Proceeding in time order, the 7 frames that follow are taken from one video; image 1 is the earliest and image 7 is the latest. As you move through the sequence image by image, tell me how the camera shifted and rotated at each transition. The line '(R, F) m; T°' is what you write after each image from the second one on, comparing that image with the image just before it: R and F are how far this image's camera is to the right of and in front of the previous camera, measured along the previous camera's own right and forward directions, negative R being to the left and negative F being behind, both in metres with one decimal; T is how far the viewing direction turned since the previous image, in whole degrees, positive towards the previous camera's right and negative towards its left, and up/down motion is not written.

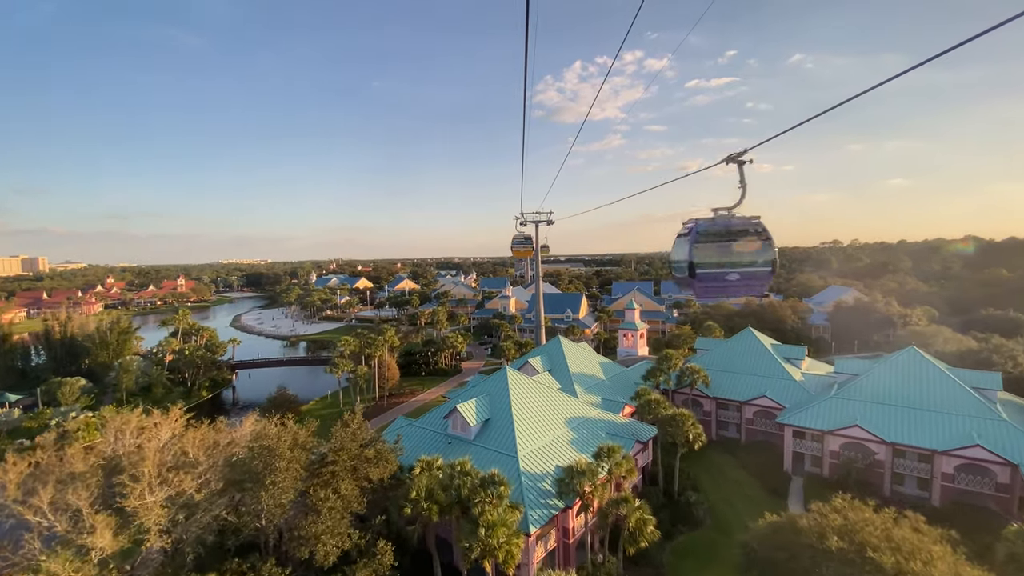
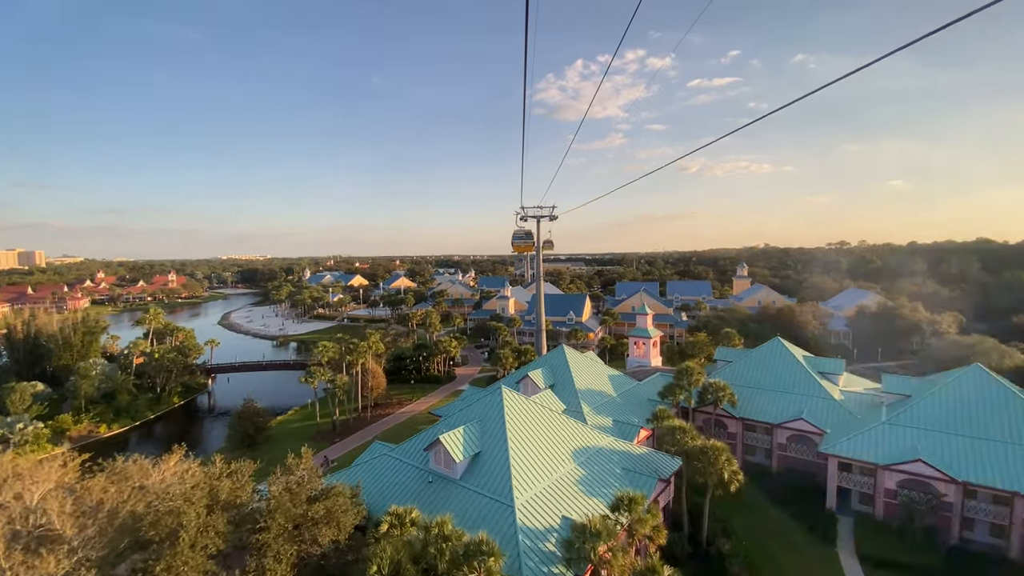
(+0.1, +4.4) m; 0°
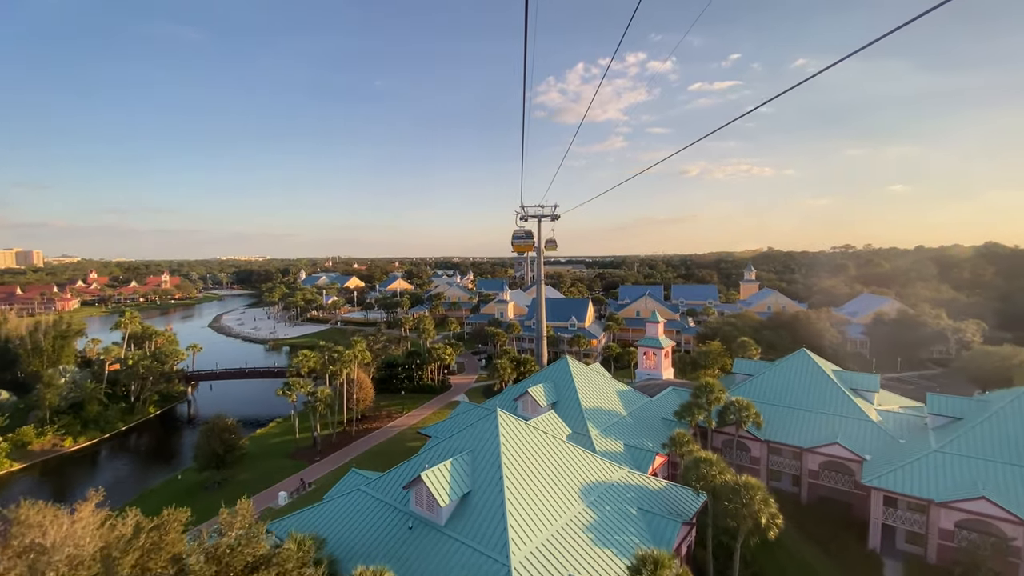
(+0.1, +3.2) m; 0°
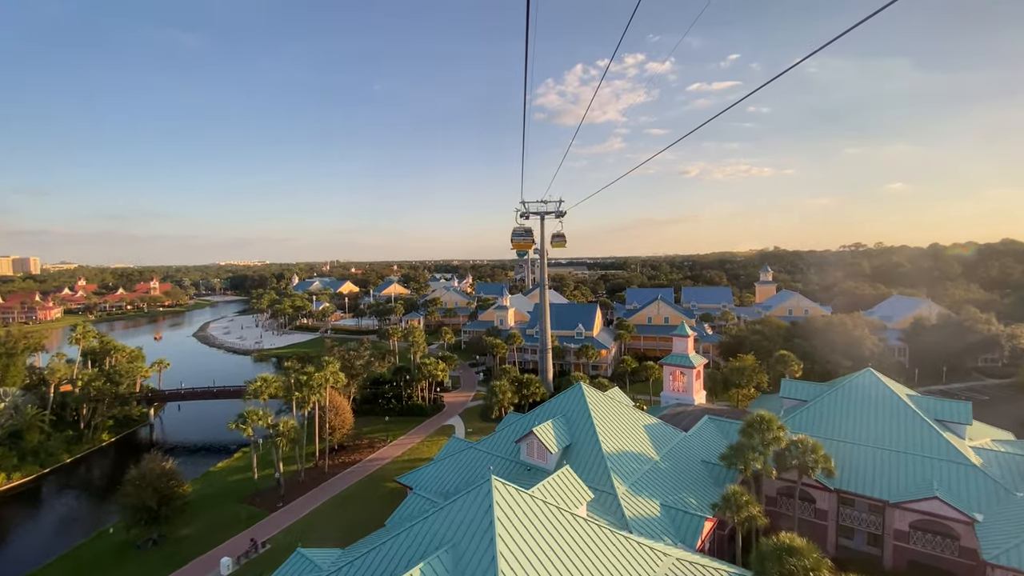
(+0.1, +5.6) m; 0°
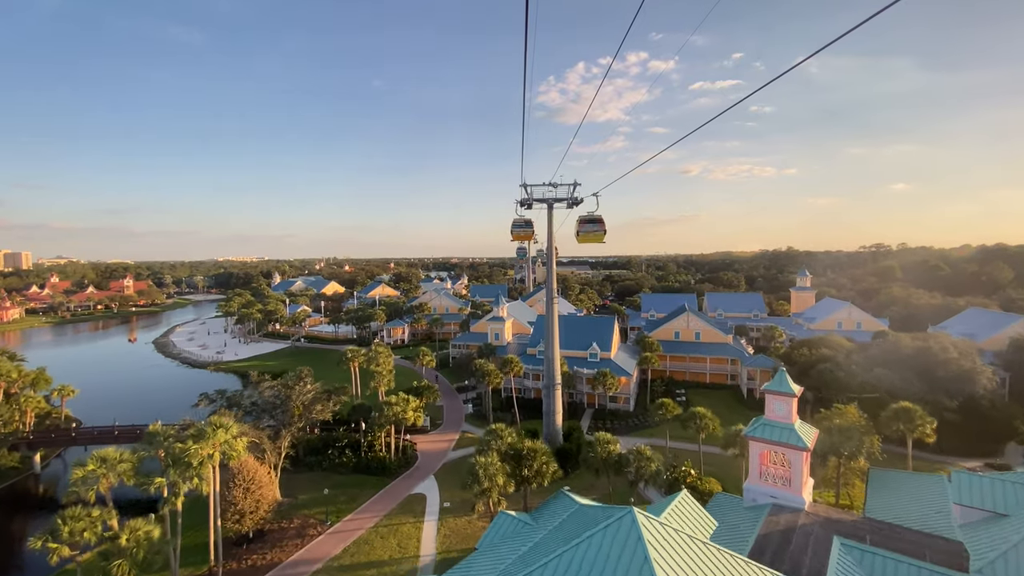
(+0.2, +10.9) m; 0°
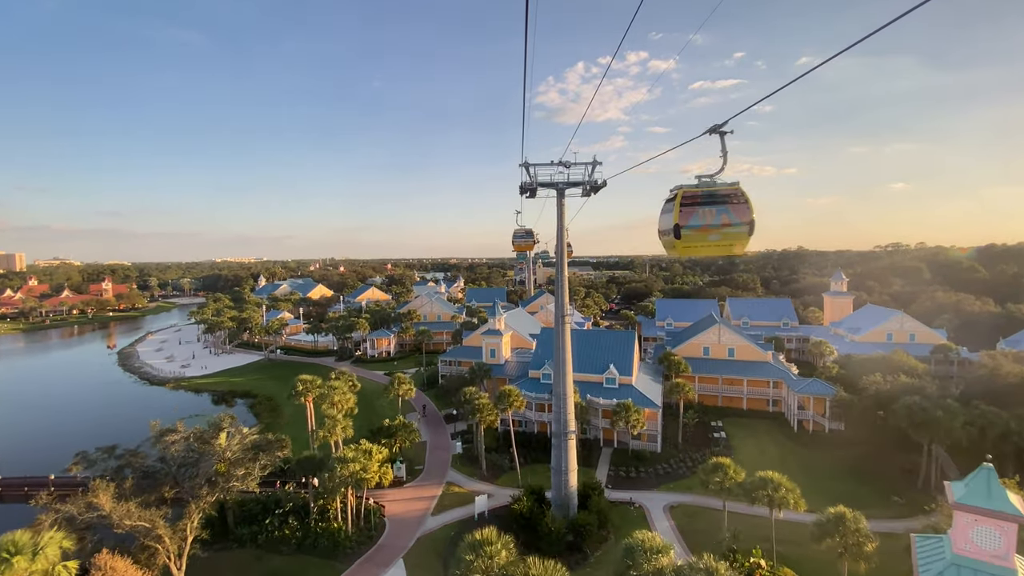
(+0.1, +7.9) m; 0°
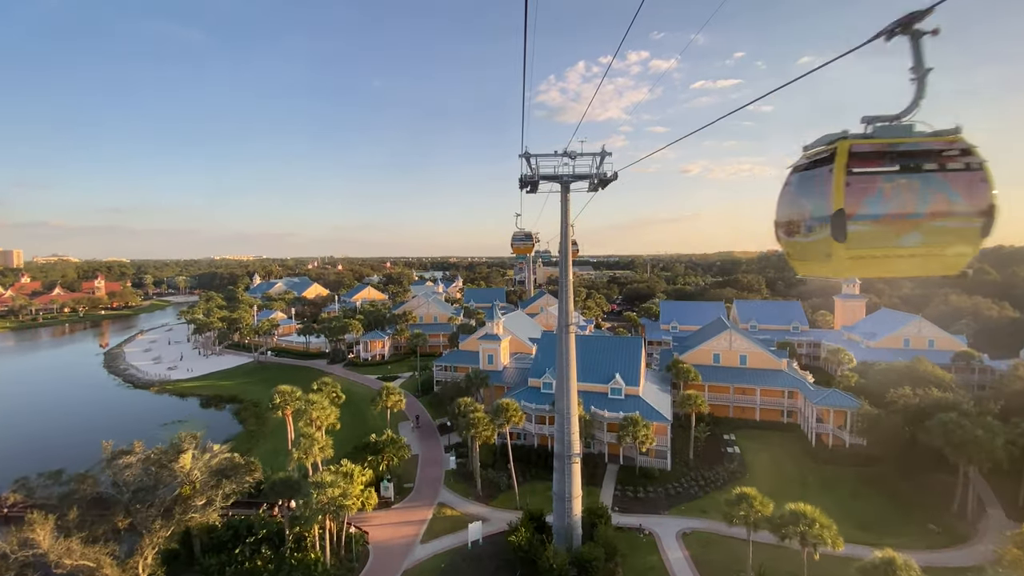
(+0.1, +2.4) m; 0°
